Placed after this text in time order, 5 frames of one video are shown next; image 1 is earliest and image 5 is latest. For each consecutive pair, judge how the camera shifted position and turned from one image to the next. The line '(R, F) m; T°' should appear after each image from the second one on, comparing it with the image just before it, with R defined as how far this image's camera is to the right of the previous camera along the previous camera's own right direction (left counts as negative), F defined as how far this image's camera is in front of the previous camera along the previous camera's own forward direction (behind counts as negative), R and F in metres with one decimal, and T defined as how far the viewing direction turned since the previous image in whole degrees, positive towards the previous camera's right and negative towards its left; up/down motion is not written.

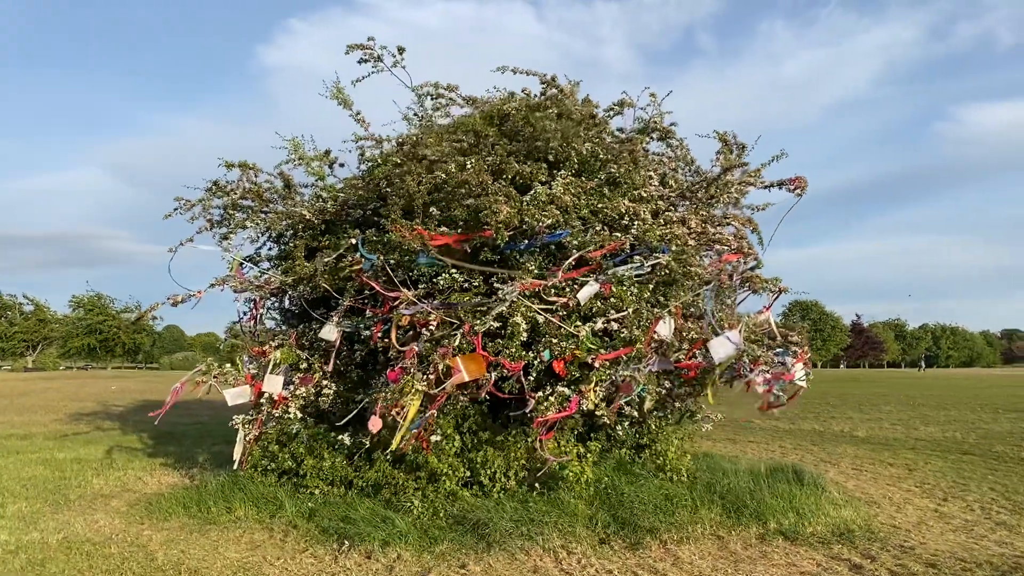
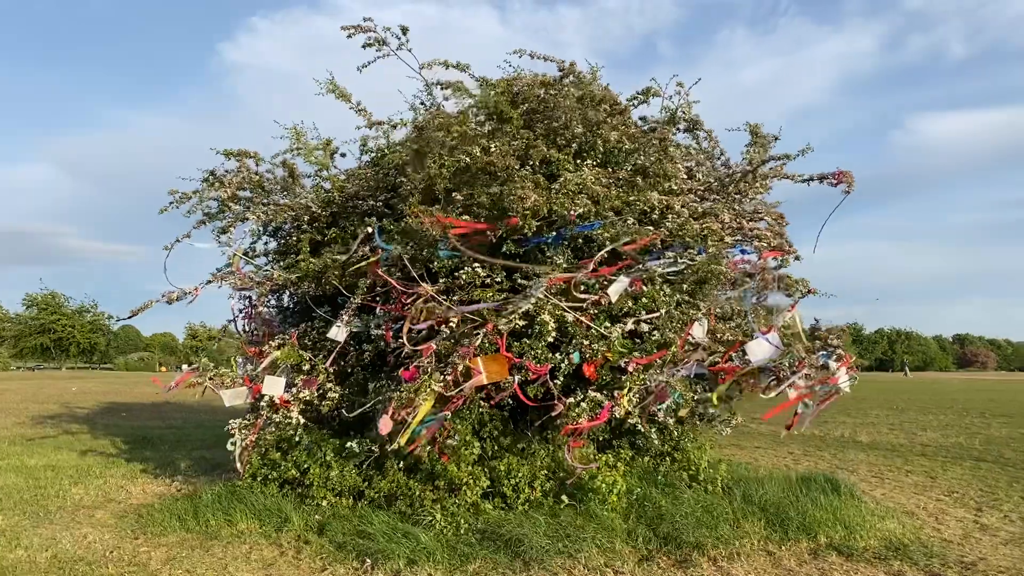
(-0.4, +0.4) m; +2°
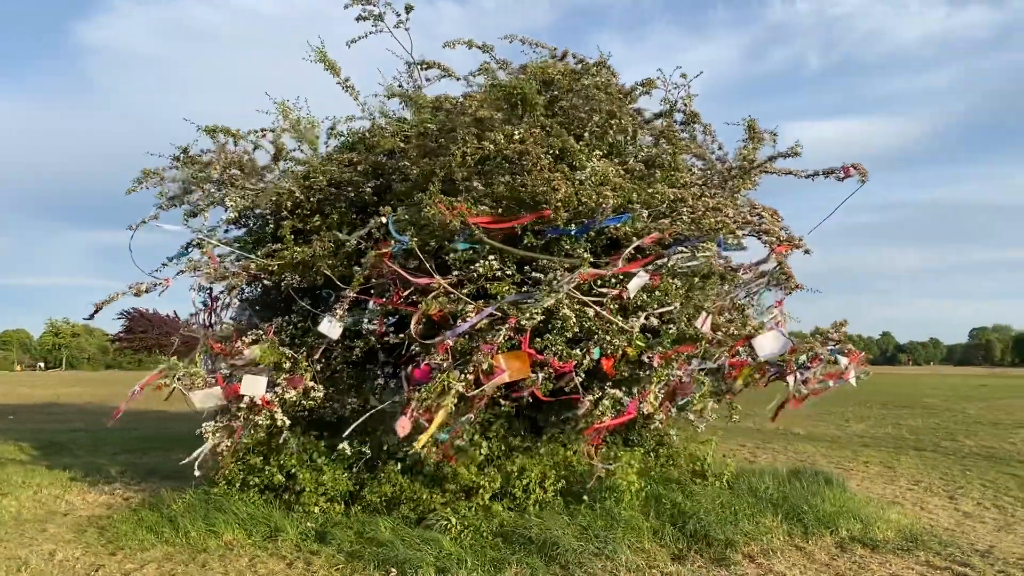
(-0.8, +0.3) m; +8°
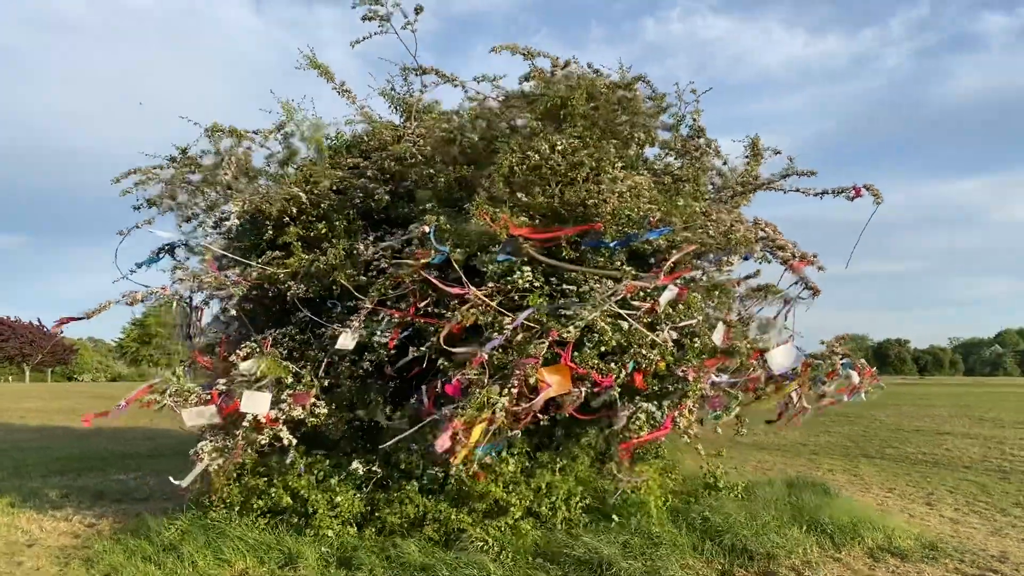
(-0.9, +0.2) m; +7°
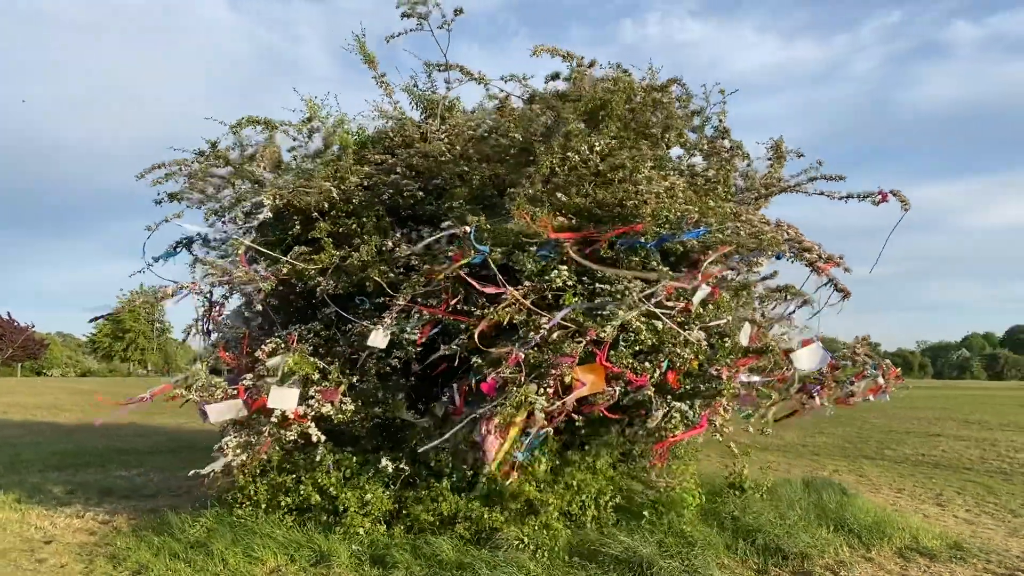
(-0.4, 0.0) m; +2°
